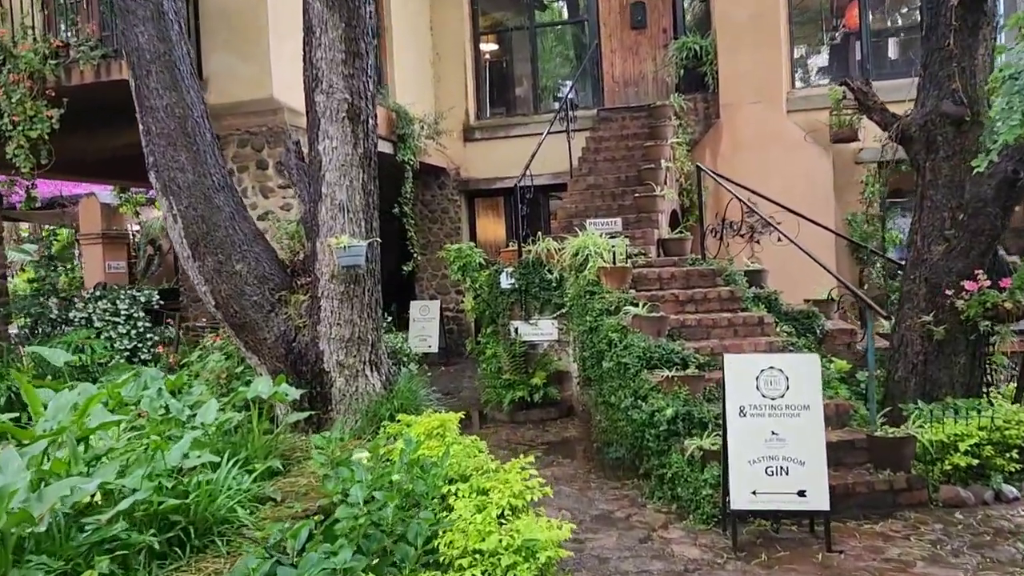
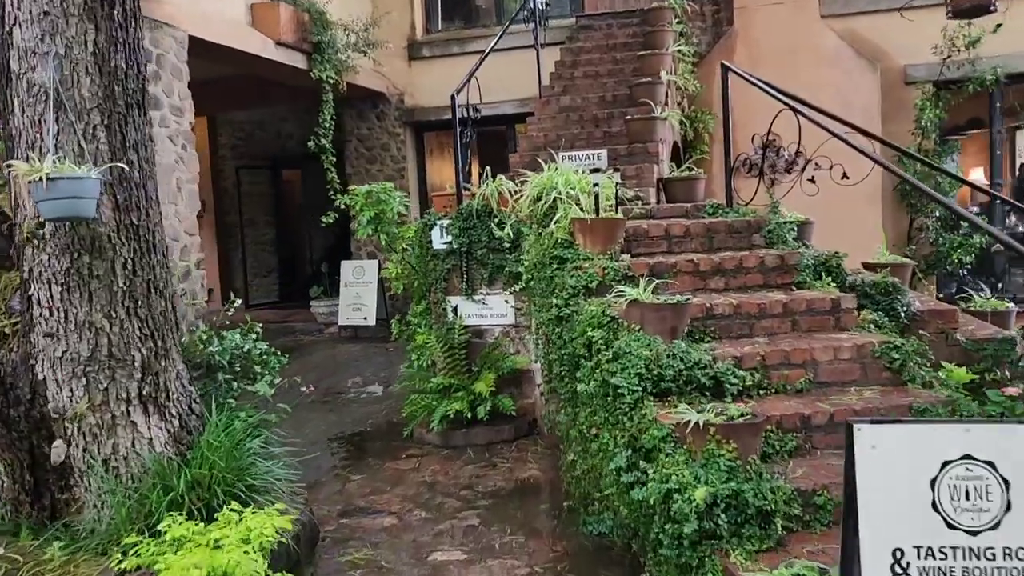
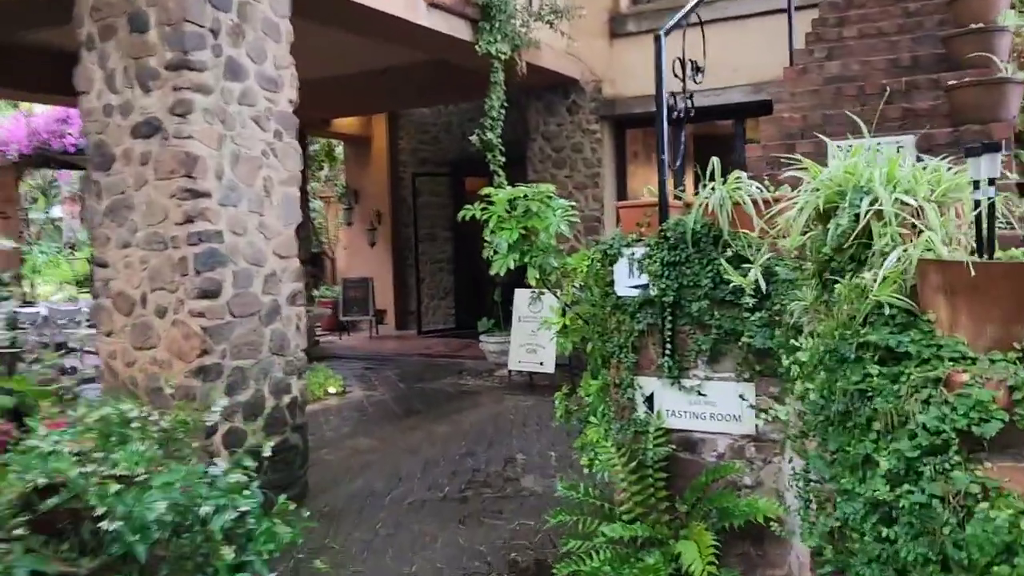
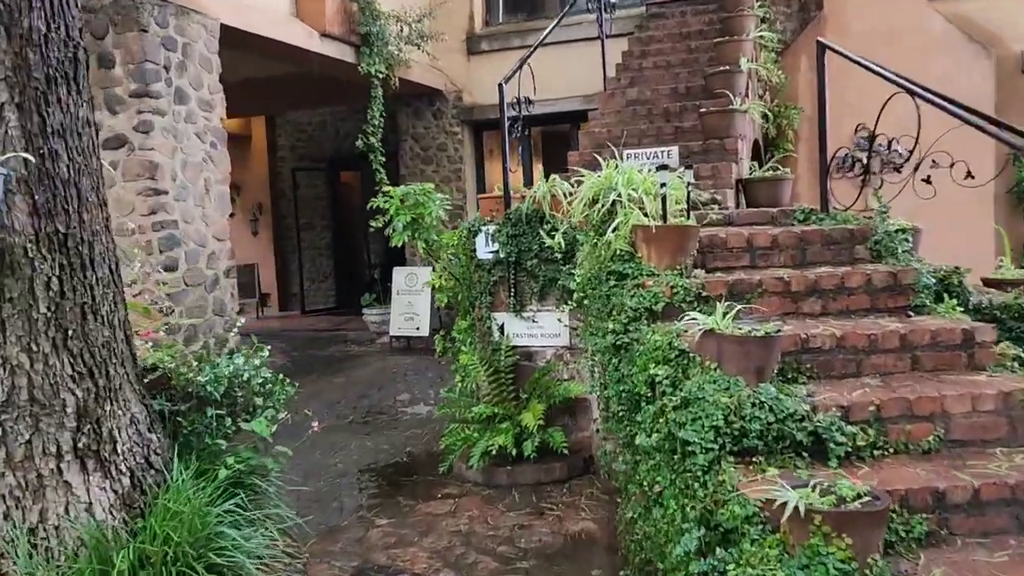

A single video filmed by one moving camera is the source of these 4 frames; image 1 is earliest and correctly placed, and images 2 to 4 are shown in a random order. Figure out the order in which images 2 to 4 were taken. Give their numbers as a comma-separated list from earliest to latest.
2, 4, 3
